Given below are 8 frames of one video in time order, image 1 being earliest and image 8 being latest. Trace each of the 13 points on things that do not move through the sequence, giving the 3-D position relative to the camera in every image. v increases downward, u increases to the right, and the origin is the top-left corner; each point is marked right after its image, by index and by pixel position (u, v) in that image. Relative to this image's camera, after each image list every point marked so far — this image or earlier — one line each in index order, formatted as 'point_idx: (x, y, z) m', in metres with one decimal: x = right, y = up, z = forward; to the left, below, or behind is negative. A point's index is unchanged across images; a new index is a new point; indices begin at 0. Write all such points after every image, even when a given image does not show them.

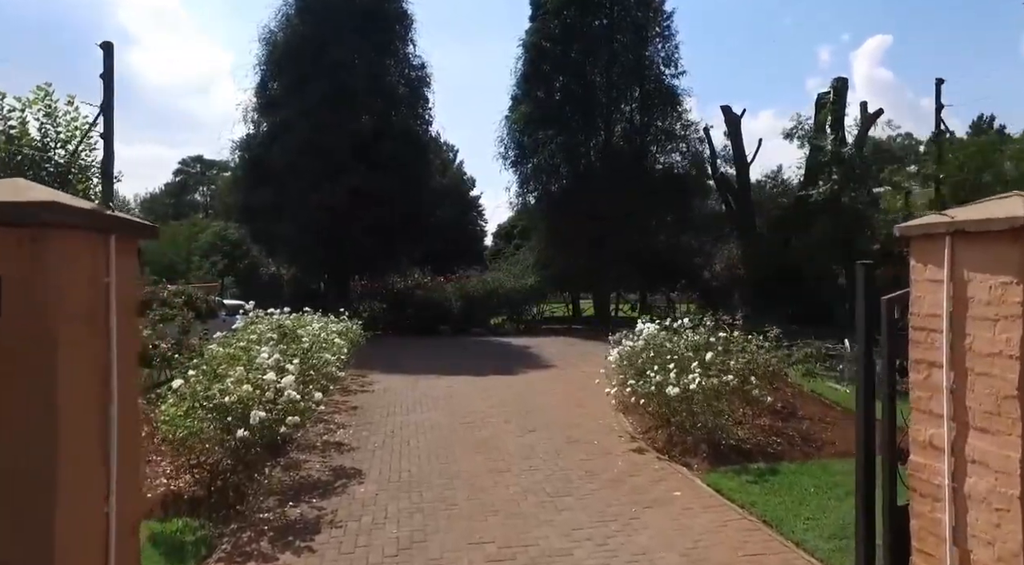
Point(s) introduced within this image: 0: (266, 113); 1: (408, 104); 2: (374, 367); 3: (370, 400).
0: (-7.0, +4.8, +18.6) m
1: (-3.2, +5.3, +19.6) m
2: (-2.5, -1.6, +11.9) m
3: (-1.9, -1.6, +8.6) m
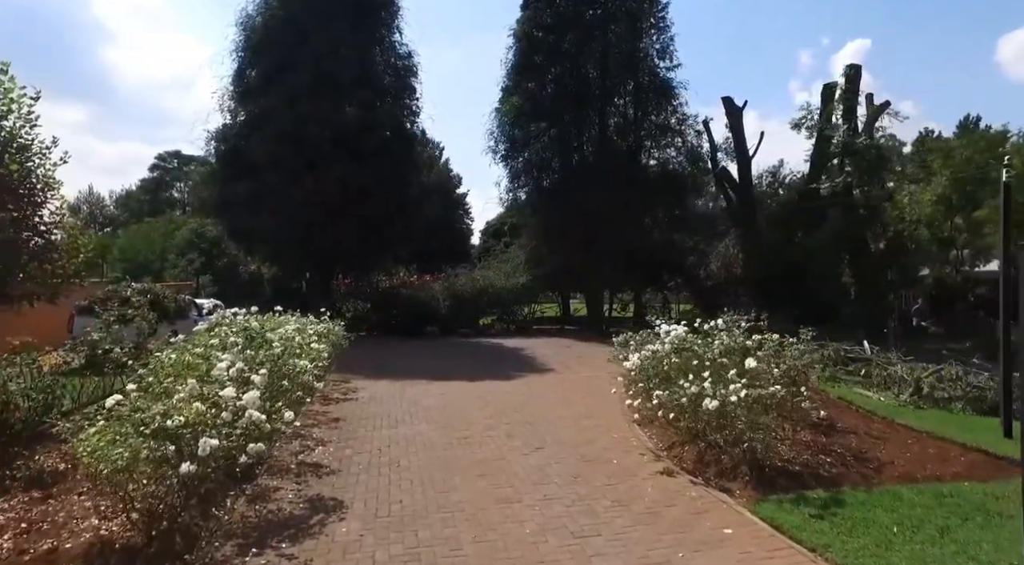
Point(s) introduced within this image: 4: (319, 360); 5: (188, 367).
0: (-7.2, +4.8, +17.6) m
1: (-3.4, +5.4, +18.7) m
2: (-2.6, -1.5, +11.0) m
3: (-1.9, -1.5, +7.8) m
4: (-2.1, -0.8, +6.9) m
5: (-2.1, -0.6, +4.3) m
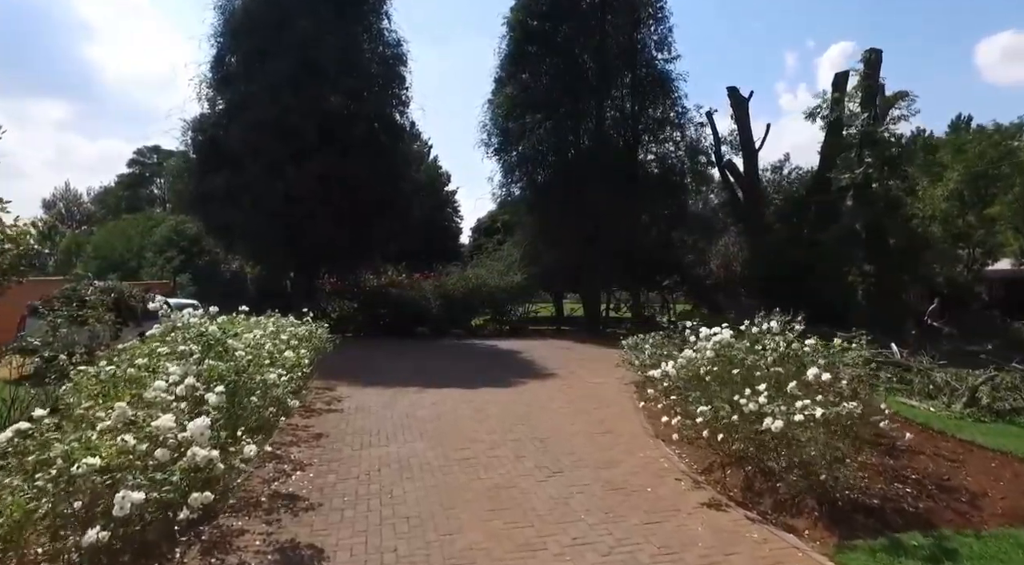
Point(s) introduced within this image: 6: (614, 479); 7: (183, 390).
0: (-7.4, +4.8, +16.6) m
1: (-3.6, +5.4, +17.7) m
2: (-2.6, -1.5, +10.1) m
3: (-1.8, -1.5, +6.9) m
4: (-2.0, -0.8, +6.0) m
5: (-2.0, -0.5, +3.4) m
6: (+0.8, -1.5, +4.9) m
7: (-1.6, -0.5, +3.2) m
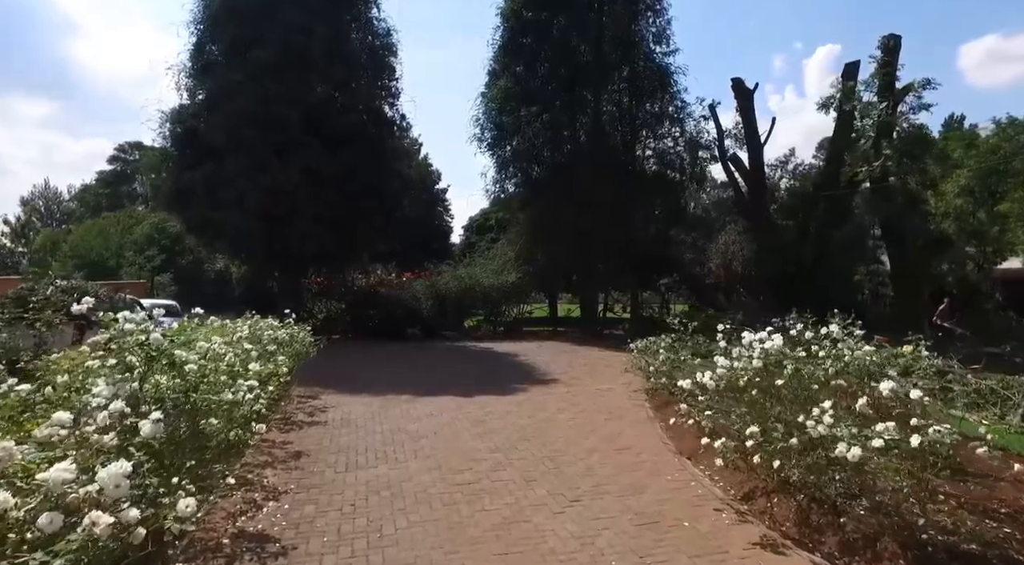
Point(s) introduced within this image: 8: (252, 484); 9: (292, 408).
0: (-7.5, +4.8, +15.8) m
1: (-3.7, +5.4, +16.9) m
2: (-2.6, -1.5, +9.3) m
3: (-1.8, -1.5, +6.1) m
4: (-1.9, -0.8, +5.2) m
5: (-1.9, -0.5, +2.7) m
6: (+0.8, -1.5, +4.2) m
7: (-1.5, -0.5, +2.4) m
8: (-1.8, -1.4, +4.6) m
9: (-2.5, -1.5, +7.5) m
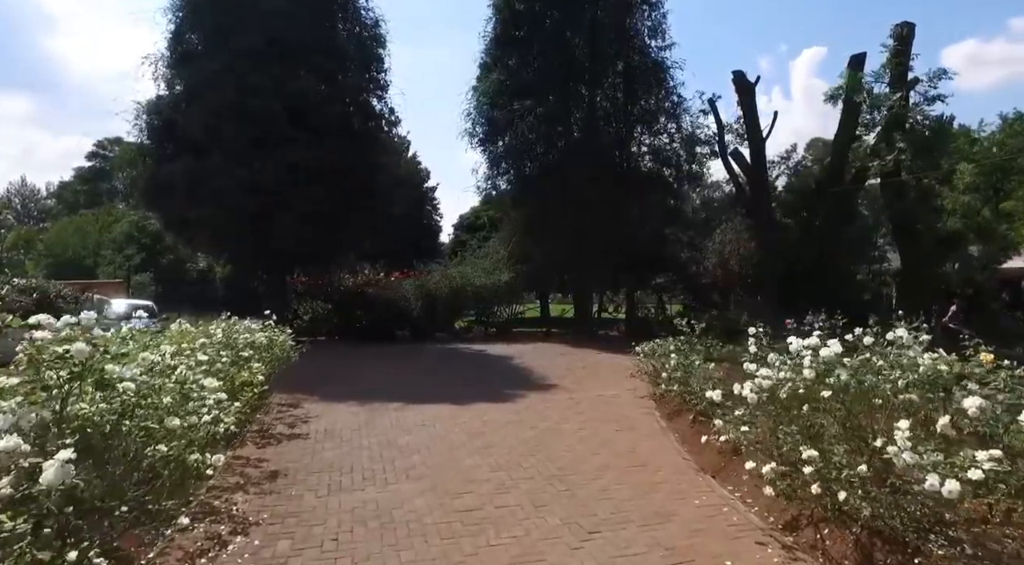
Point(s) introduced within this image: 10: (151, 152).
0: (-7.6, +4.9, +15.0) m
1: (-3.9, +5.4, +16.3) m
2: (-2.7, -1.4, +8.7) m
3: (-1.8, -1.4, +5.5) m
4: (-1.9, -0.8, +4.6) m
5: (-1.8, -0.5, +2.0) m
6: (+0.9, -1.4, +3.6) m
7: (-1.4, -0.5, +1.8) m
8: (-1.8, -1.4, +4.0) m
9: (-2.5, -1.4, +6.9) m
10: (-8.5, +3.1, +15.4) m
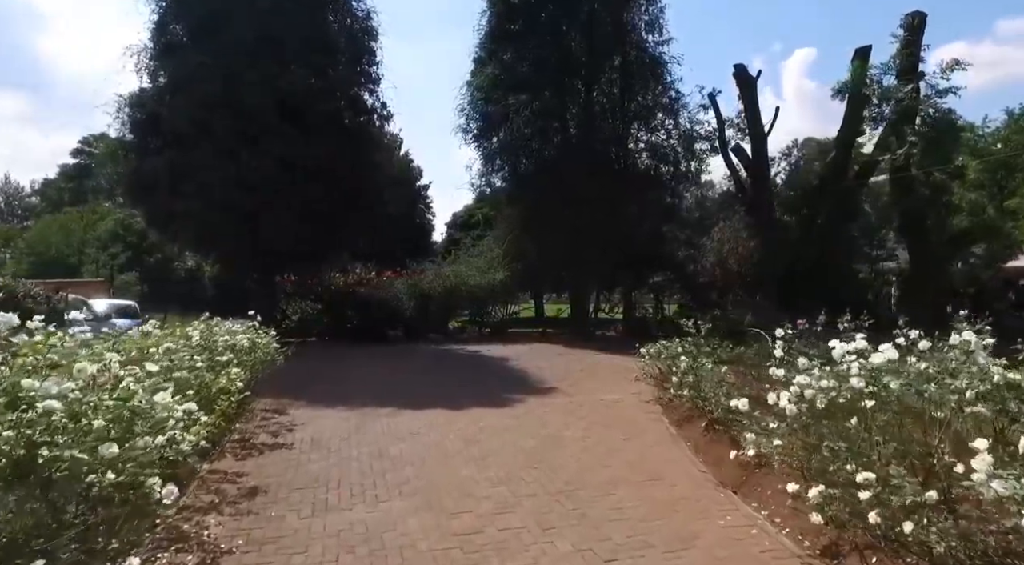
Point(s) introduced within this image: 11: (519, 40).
0: (-7.7, +4.9, +14.5) m
1: (-4.0, +5.4, +15.8) m
2: (-2.7, -1.4, +8.2) m
3: (-1.7, -1.4, +5.0) m
4: (-1.9, -0.8, +4.1) m
5: (-1.8, -0.5, +1.6) m
6: (+0.9, -1.4, +3.2) m
7: (-1.4, -0.5, +1.4) m
8: (-1.8, -1.4, +3.5) m
9: (-2.5, -1.4, +6.4) m
10: (-8.6, +3.1, +14.8) m
11: (+0.2, +6.9, +18.6) m
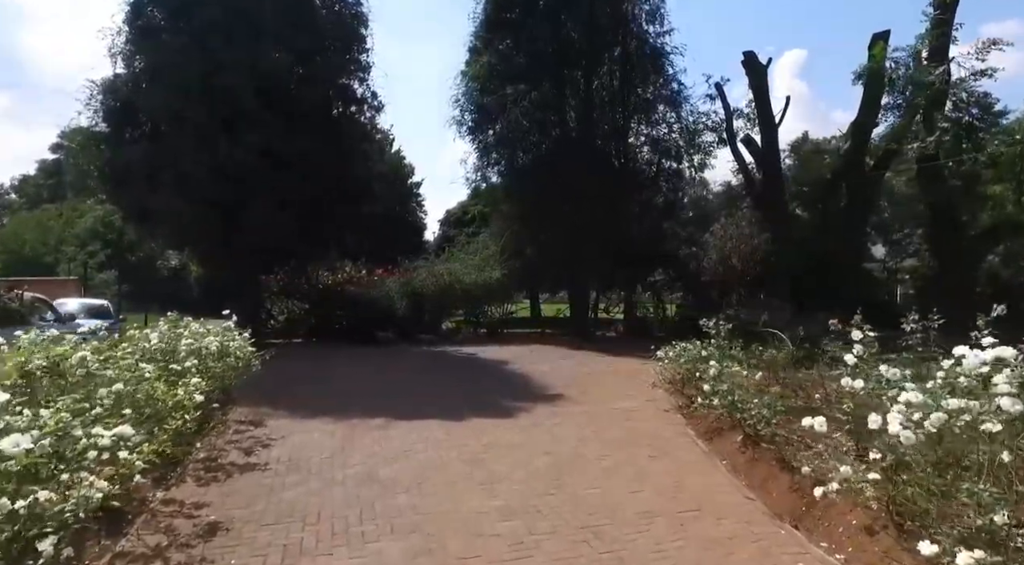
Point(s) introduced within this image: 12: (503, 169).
0: (-7.7, +4.9, +13.6) m
1: (-4.0, +5.5, +15.0) m
2: (-2.6, -1.4, +7.4) m
3: (-1.7, -1.4, +4.2) m
4: (-1.8, -0.7, +3.3) m
5: (-1.7, -0.4, +0.8) m
6: (+1.0, -1.4, +2.4) m
7: (-1.2, -0.4, +0.6) m
8: (-1.7, -1.3, +2.7) m
9: (-2.5, -1.4, +5.6) m
10: (-8.6, +3.1, +13.9) m
11: (+0.1, +6.9, +17.8) m
12: (-0.3, +3.1, +18.0) m
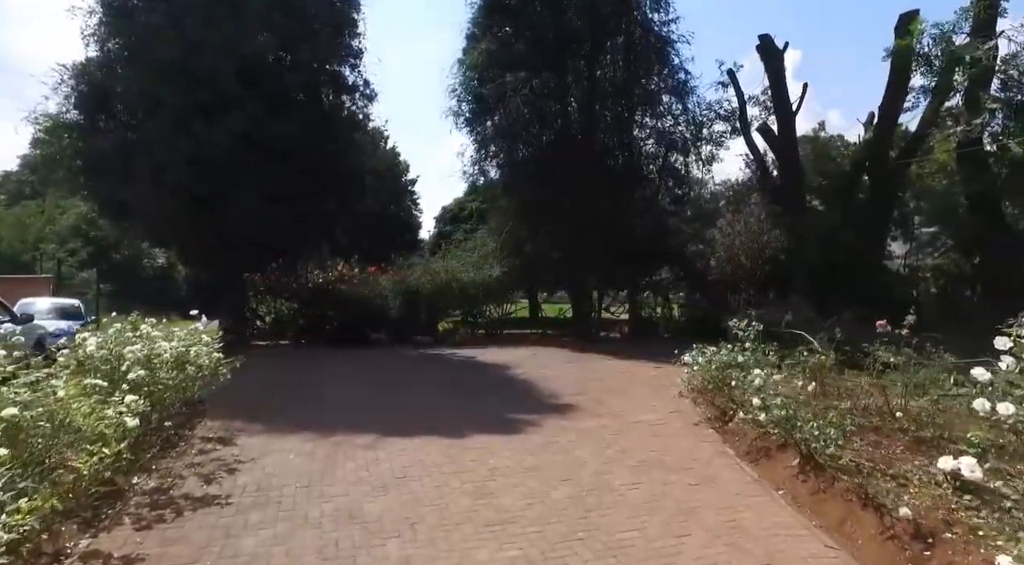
0: (-7.7, +5.0, +12.7) m
1: (-4.0, +5.5, +14.1) m
2: (-2.6, -1.3, +6.5) m
3: (-1.6, -1.3, +3.3) m
4: (-1.7, -0.7, +2.4) m
5: (-1.6, -0.4, -0.1) m
6: (+1.1, -1.3, +1.5) m
7: (-1.1, -0.4, -0.3) m
8: (-1.6, -1.3, +1.8) m
9: (-2.4, -1.3, +4.7) m
10: (-8.6, +3.2, +13.0) m
11: (+0.1, +7.0, +16.9) m
12: (-0.3, +3.1, +17.1) m
